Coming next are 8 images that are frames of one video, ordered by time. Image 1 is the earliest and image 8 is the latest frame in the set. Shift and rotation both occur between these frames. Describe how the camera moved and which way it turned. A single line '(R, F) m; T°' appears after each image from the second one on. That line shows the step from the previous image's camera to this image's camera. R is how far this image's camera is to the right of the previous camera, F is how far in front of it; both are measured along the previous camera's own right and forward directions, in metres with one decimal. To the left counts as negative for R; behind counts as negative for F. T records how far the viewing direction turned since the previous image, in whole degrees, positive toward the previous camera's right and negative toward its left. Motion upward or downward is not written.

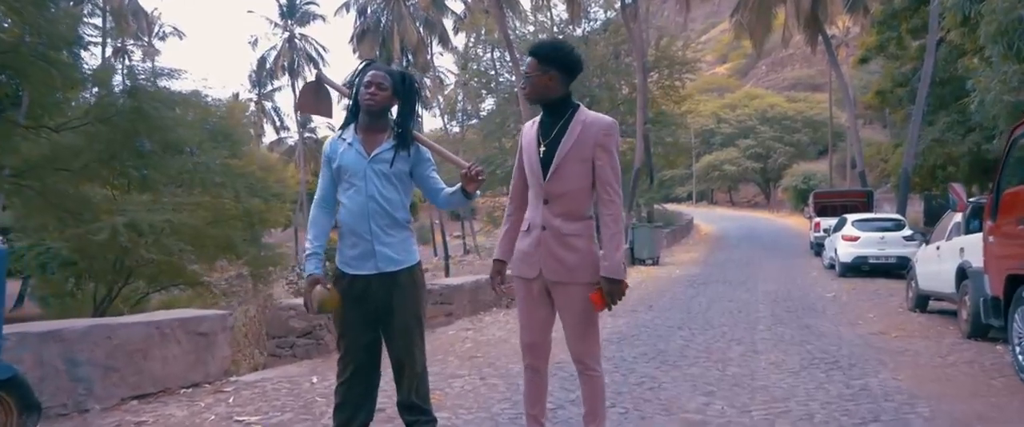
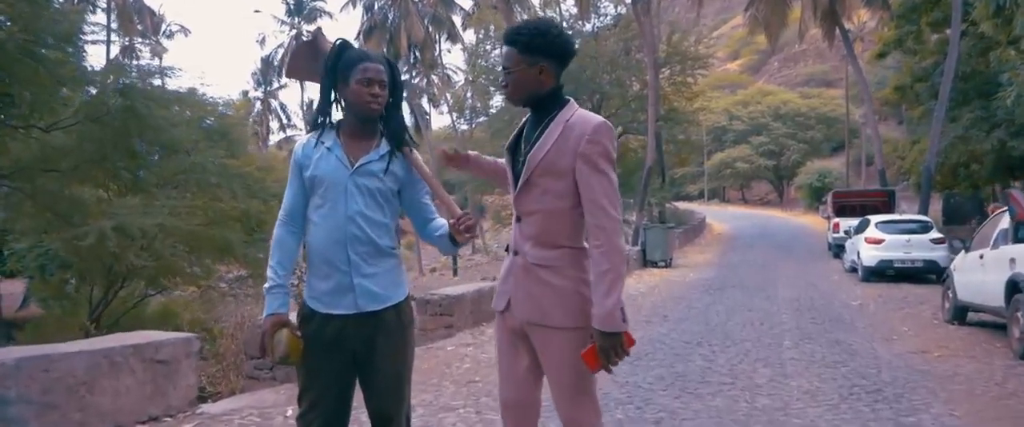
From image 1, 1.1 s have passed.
(+0.1, +0.8) m; -1°
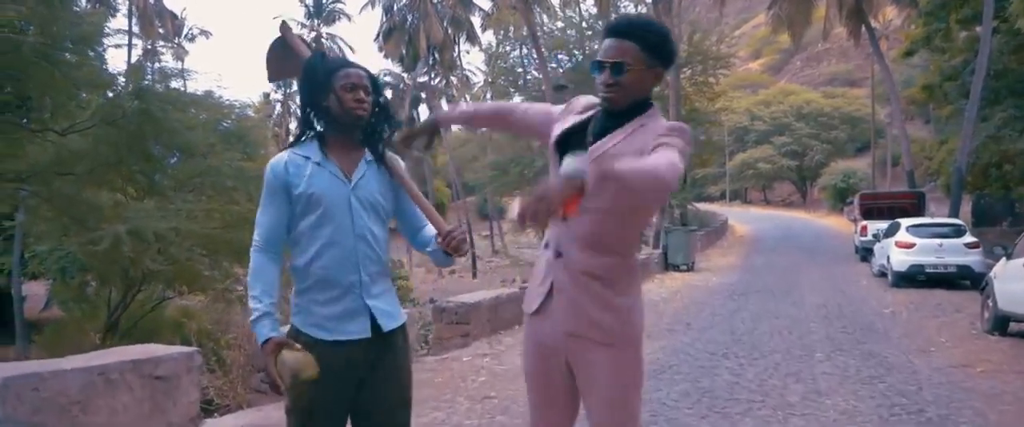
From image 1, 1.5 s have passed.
(0.0, +0.3) m; -1°
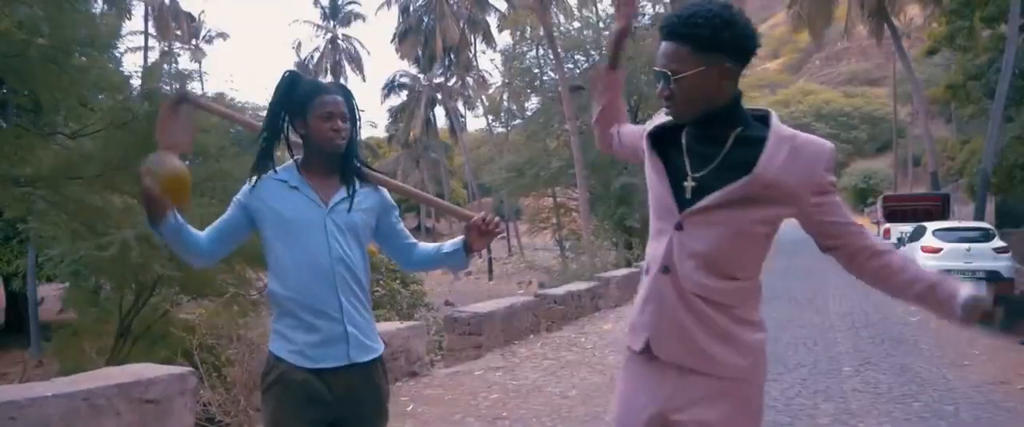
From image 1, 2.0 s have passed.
(0.0, +0.3) m; -1°
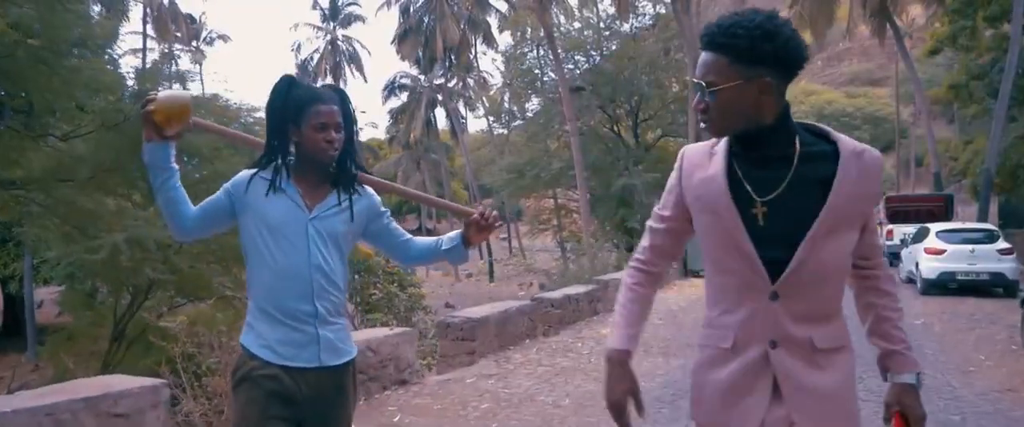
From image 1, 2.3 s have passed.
(+0.1, +0.2) m; 0°
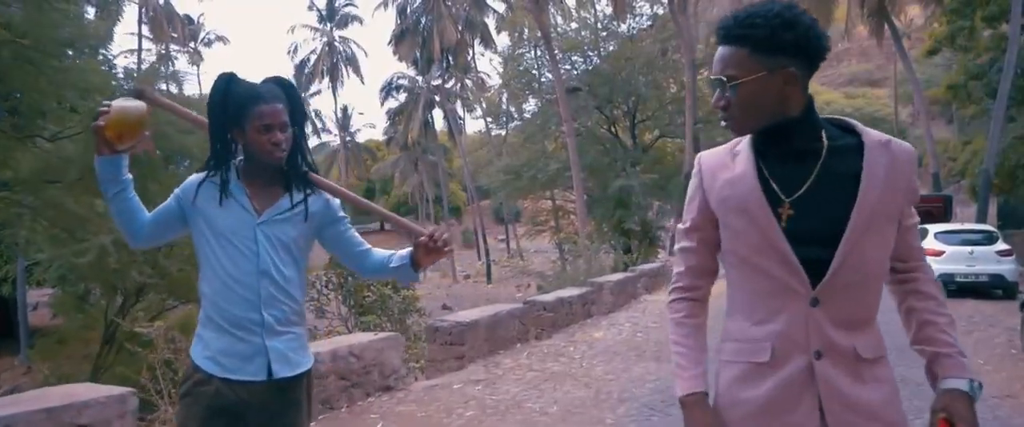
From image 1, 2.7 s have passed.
(+0.1, +0.2) m; 0°
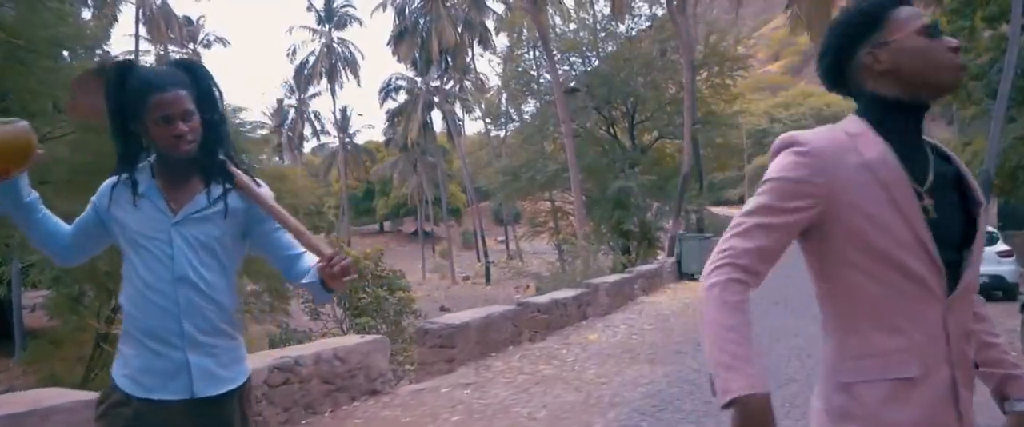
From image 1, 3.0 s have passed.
(+0.1, +0.2) m; 0°
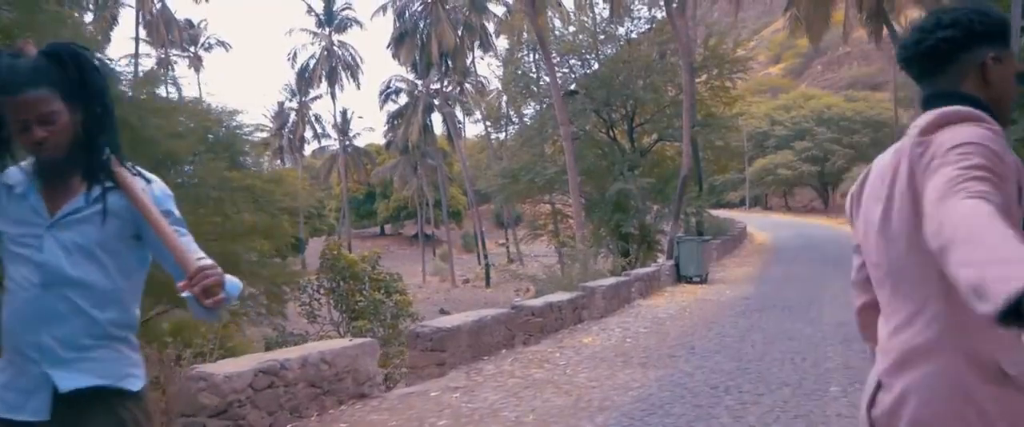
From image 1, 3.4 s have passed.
(+0.1, +0.1) m; 0°
